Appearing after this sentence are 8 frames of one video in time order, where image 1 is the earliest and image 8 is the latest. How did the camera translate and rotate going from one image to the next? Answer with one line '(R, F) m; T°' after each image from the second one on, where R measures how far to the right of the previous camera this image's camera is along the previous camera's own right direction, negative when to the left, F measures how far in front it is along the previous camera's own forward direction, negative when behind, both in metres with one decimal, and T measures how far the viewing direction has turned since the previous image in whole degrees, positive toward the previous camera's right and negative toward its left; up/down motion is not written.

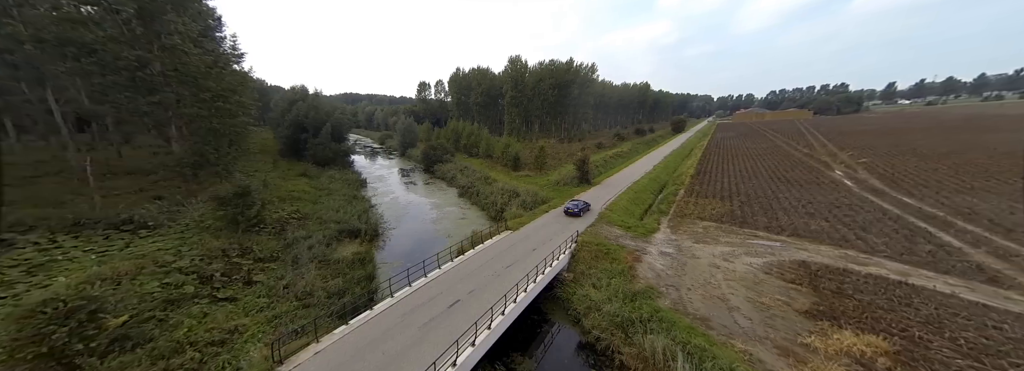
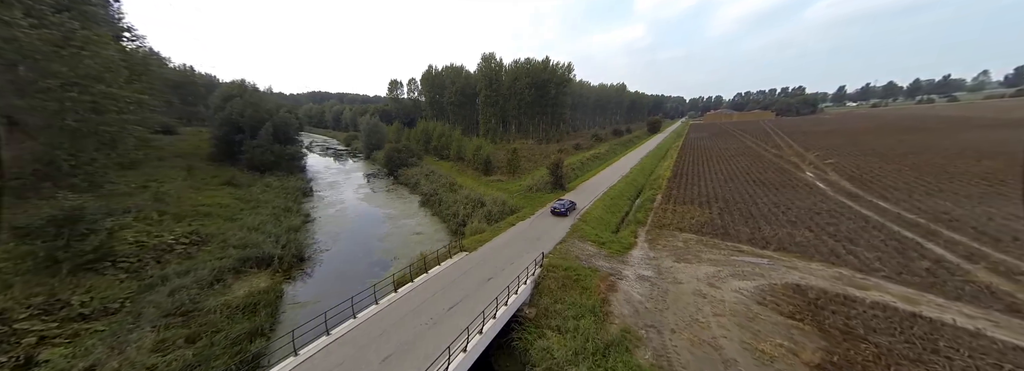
(+1.3, +2.3) m; +4°
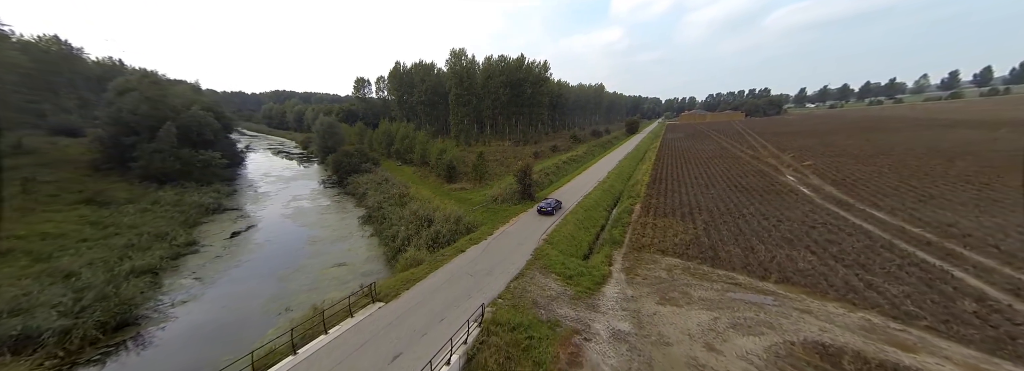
(+1.8, +3.3) m; +4°
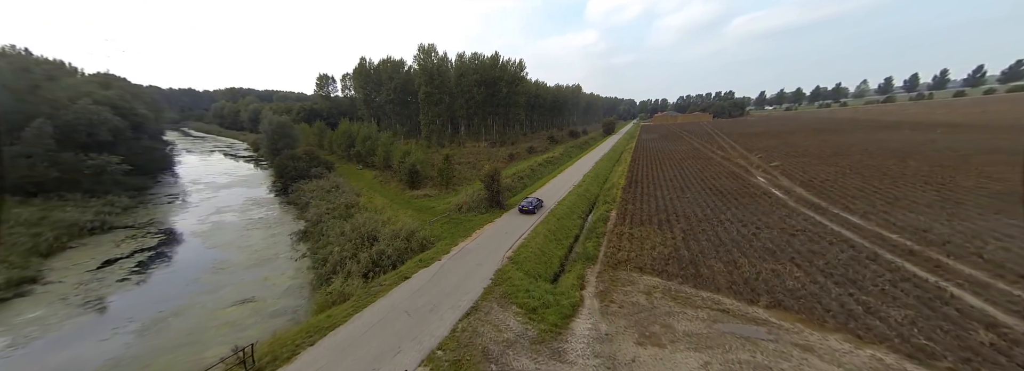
(+1.0, +2.1) m; +4°
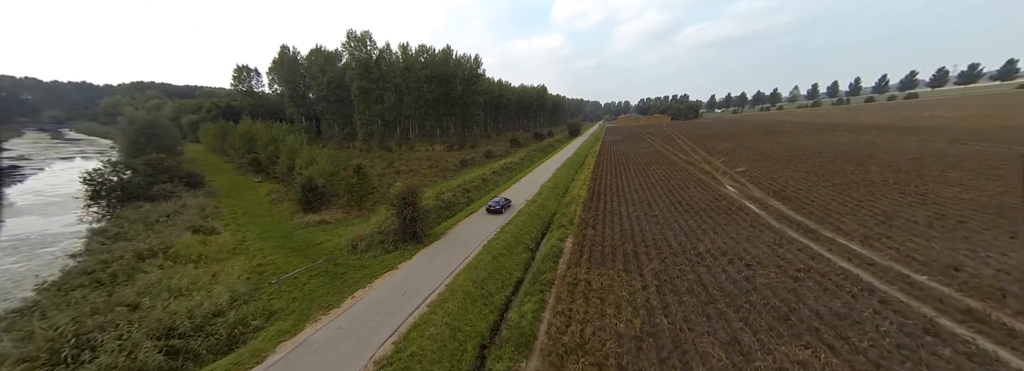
(+2.8, +5.3) m; +7°
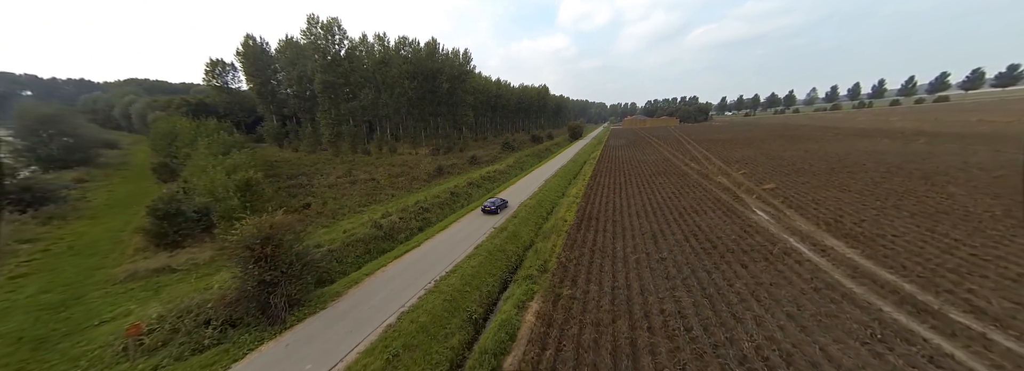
(+2.8, +6.1) m; -1°
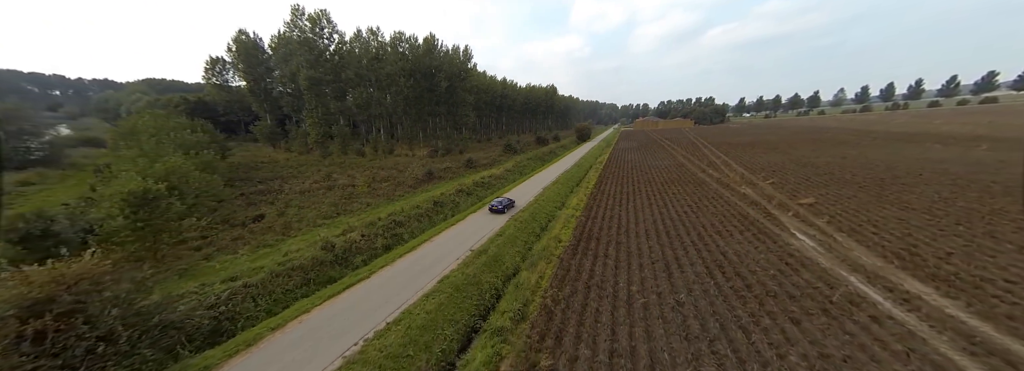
(+1.6, +3.6) m; -2°
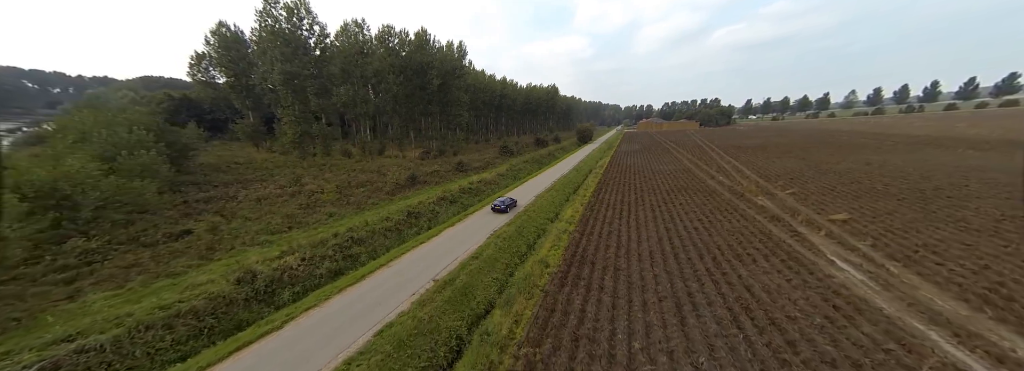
(+1.4, +3.3) m; 0°
